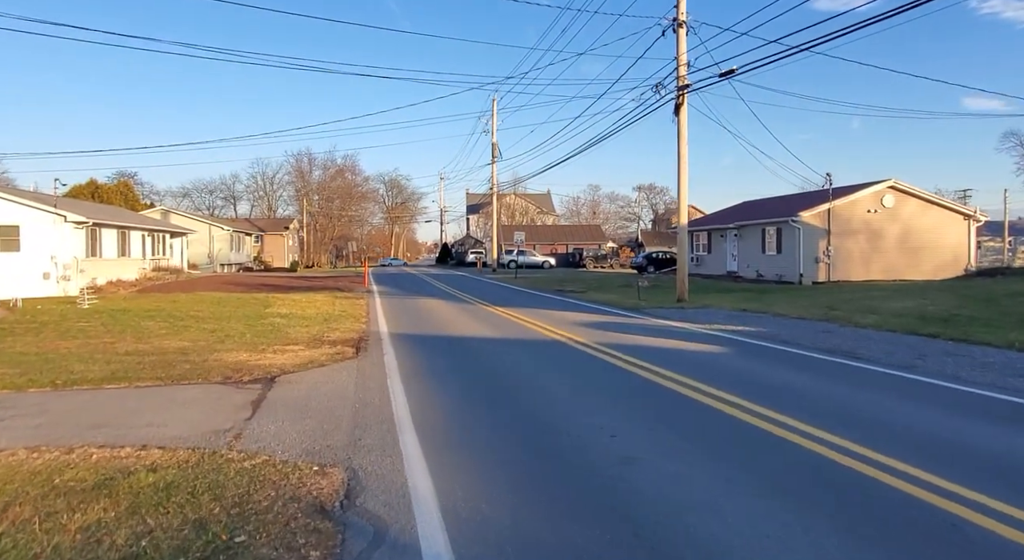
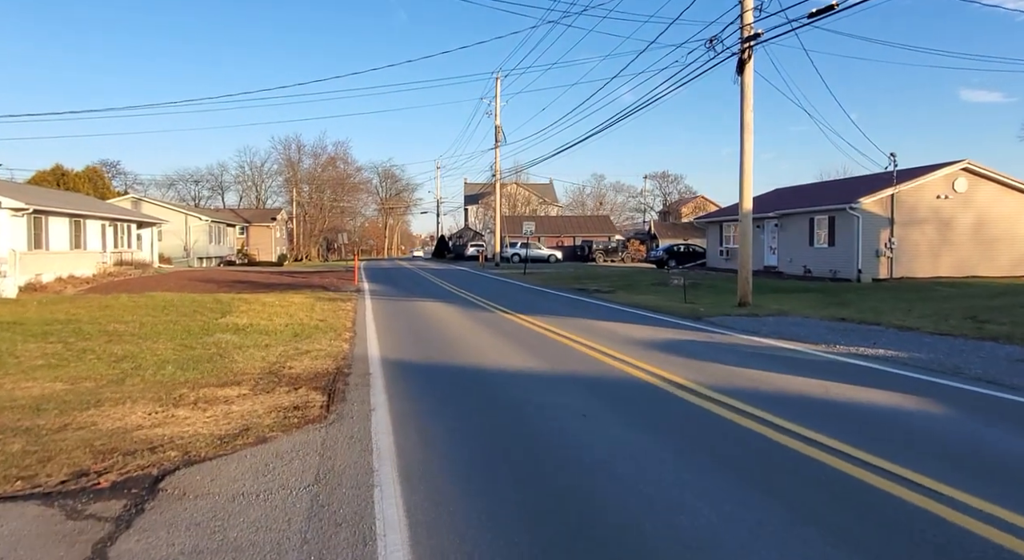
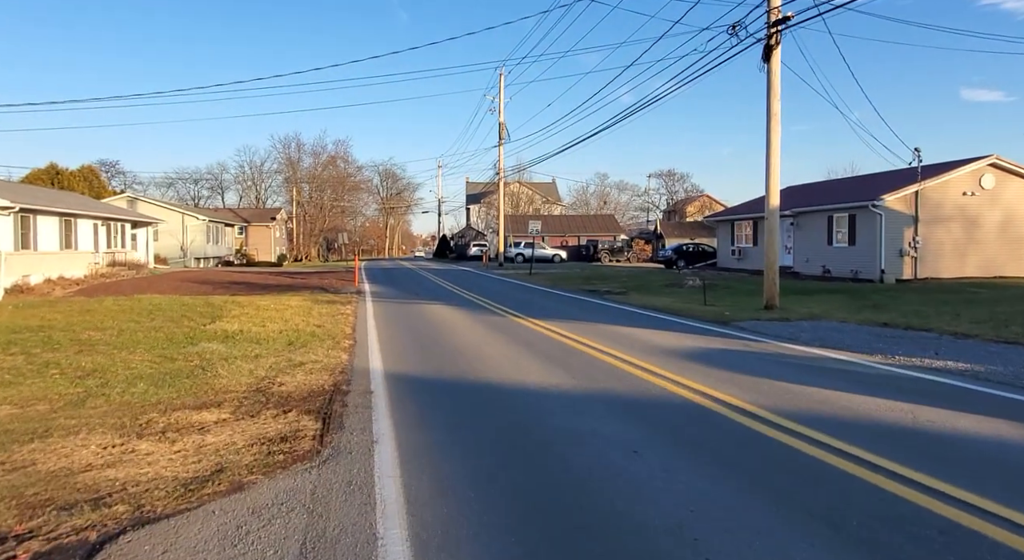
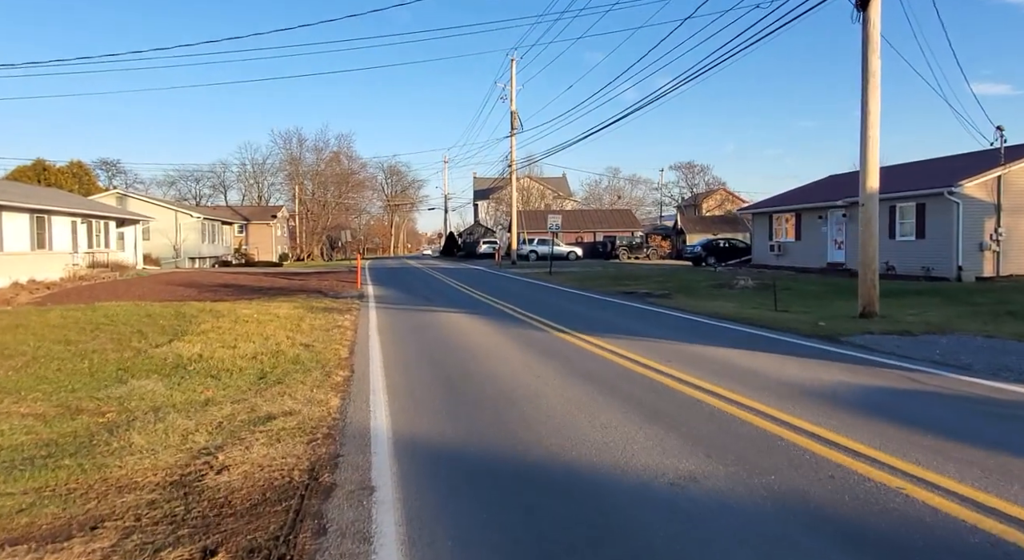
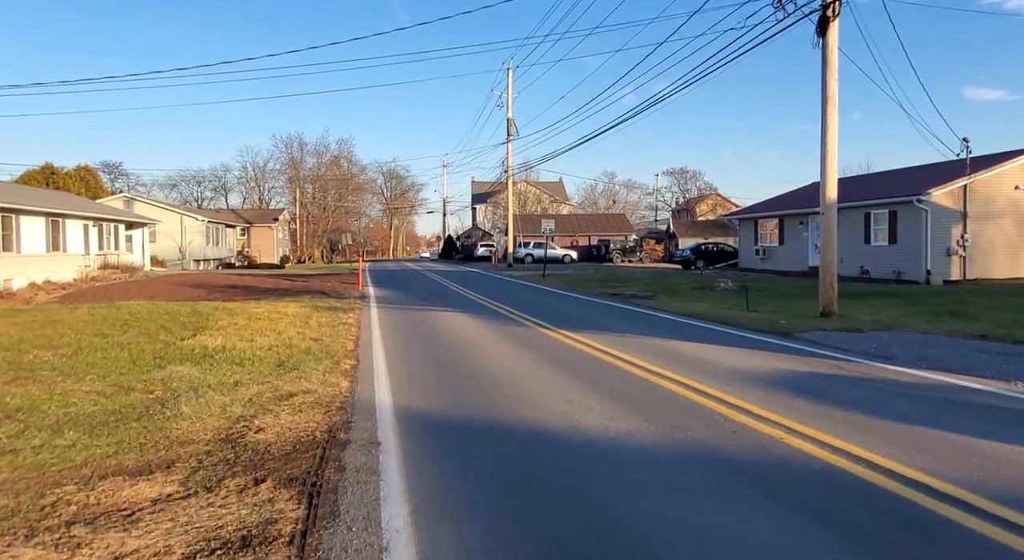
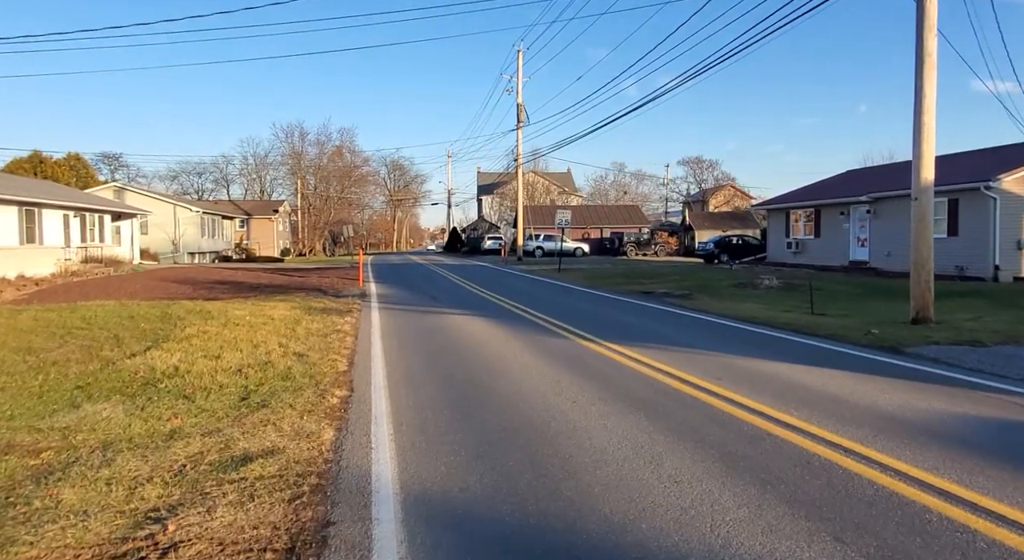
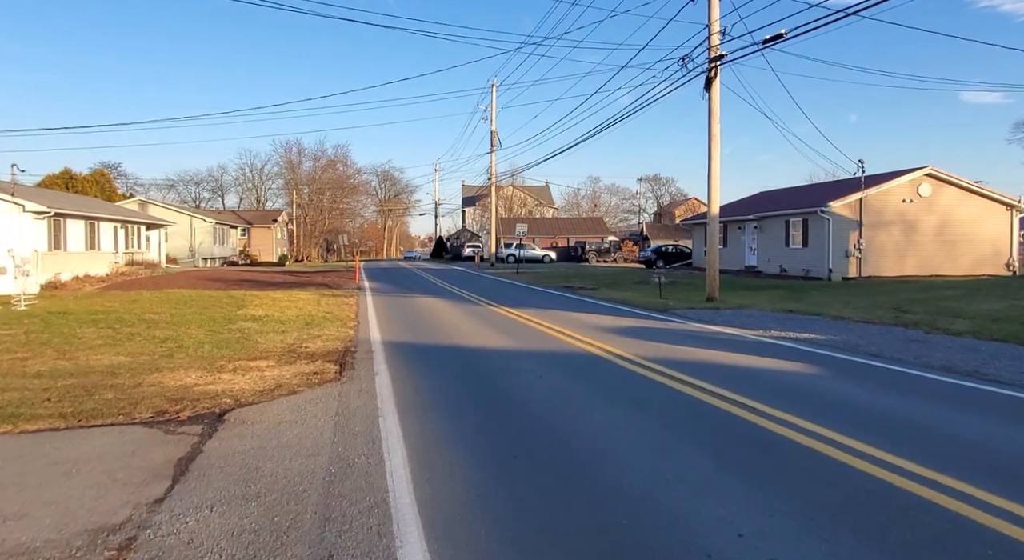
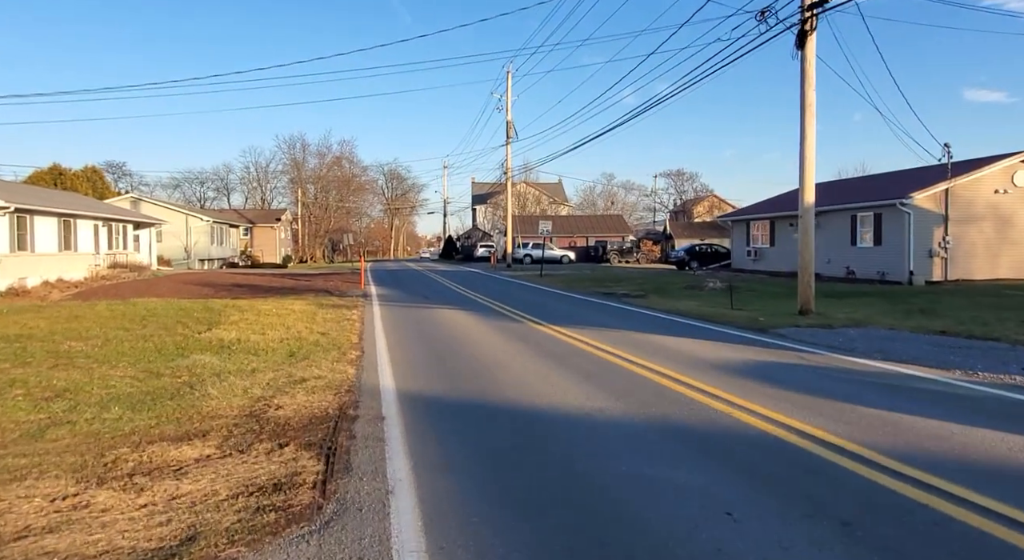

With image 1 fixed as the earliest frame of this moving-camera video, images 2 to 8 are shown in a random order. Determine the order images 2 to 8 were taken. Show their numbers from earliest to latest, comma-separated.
7, 2, 3, 8, 5, 4, 6
